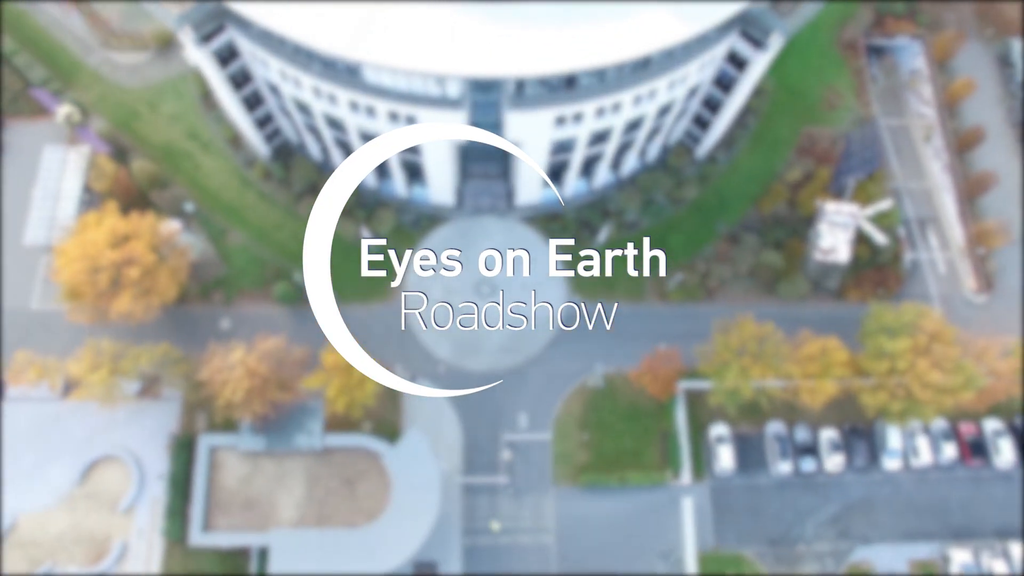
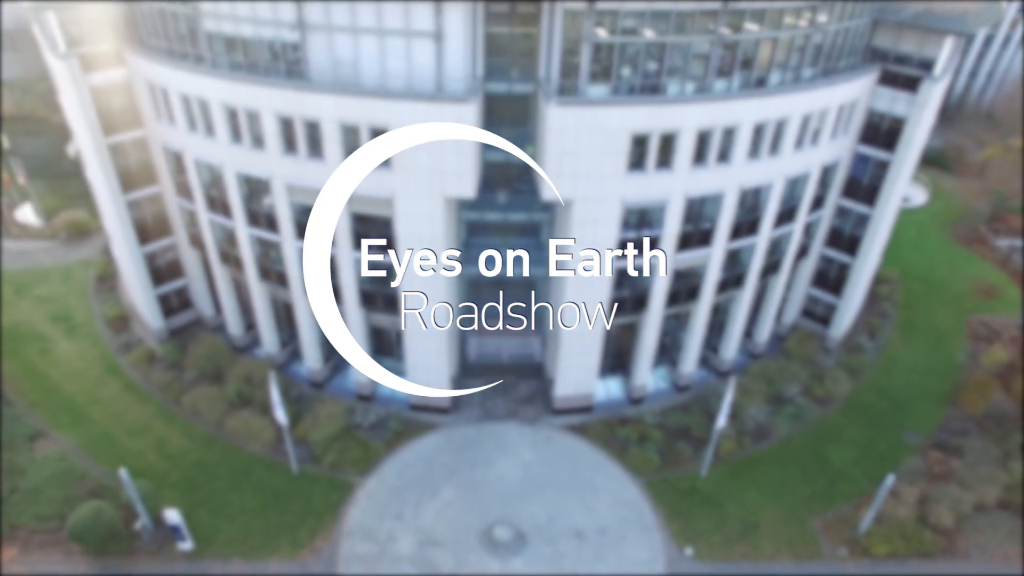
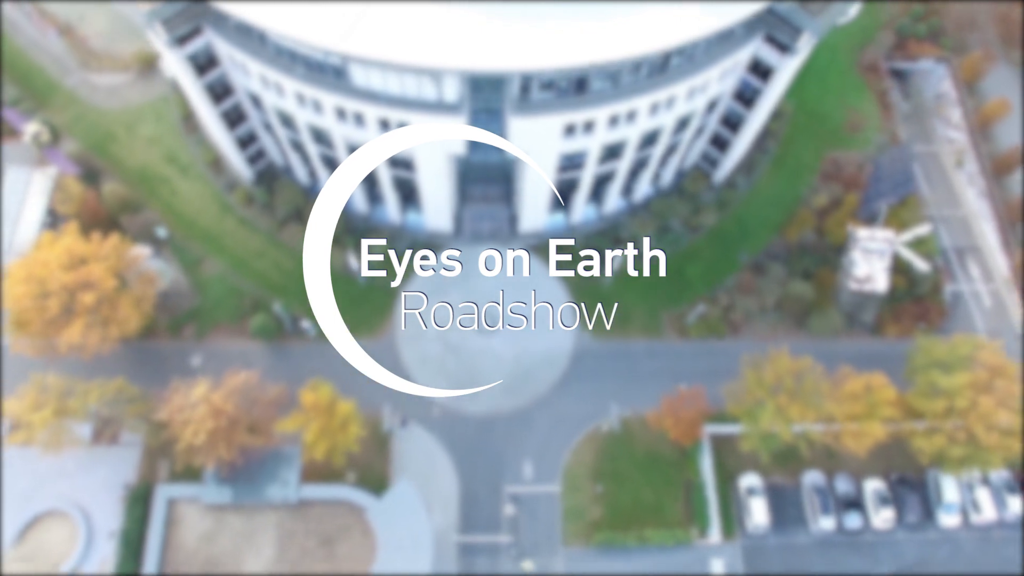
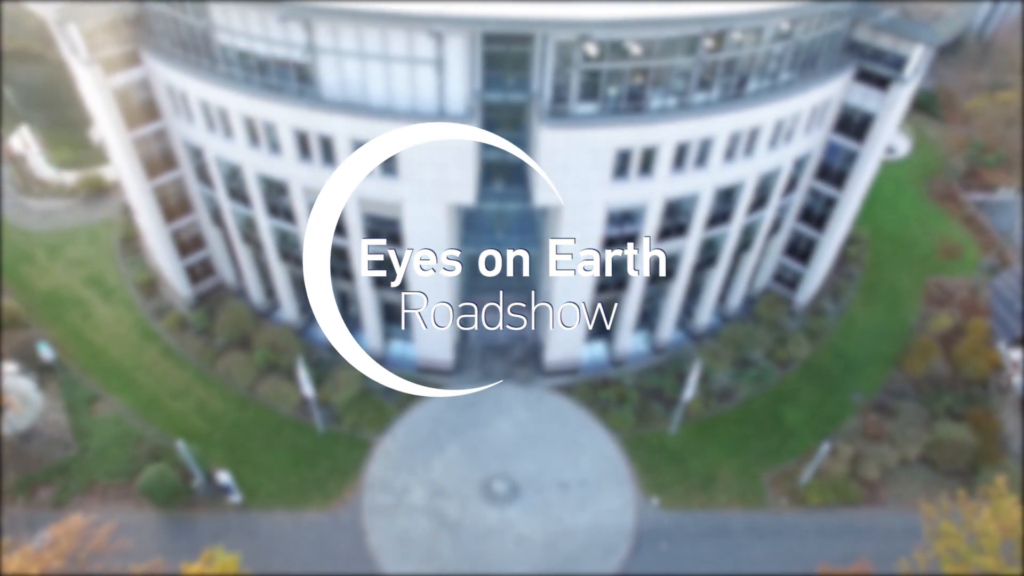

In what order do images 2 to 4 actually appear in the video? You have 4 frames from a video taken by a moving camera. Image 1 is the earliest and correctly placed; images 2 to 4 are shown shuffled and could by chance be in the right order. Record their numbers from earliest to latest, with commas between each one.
3, 4, 2
